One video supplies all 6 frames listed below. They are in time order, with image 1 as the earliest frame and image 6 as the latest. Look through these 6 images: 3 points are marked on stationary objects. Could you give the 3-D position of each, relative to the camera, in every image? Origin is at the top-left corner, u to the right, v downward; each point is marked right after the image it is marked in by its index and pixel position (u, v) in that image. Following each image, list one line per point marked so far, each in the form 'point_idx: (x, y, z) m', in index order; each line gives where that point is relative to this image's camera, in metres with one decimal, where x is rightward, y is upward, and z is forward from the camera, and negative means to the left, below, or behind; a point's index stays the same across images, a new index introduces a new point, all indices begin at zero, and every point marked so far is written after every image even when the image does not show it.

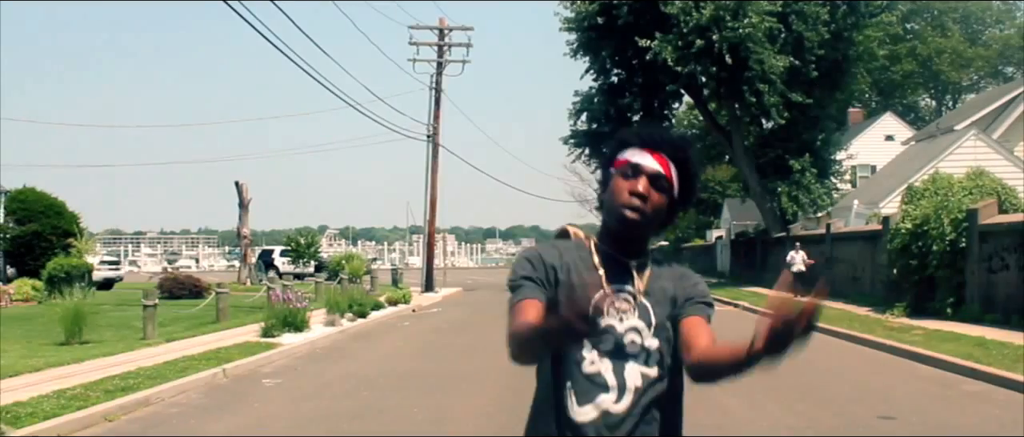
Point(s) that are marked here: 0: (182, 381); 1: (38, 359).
0: (-3.7, -1.8, +12.5) m
1: (-6.4, -1.9, +15.1) m
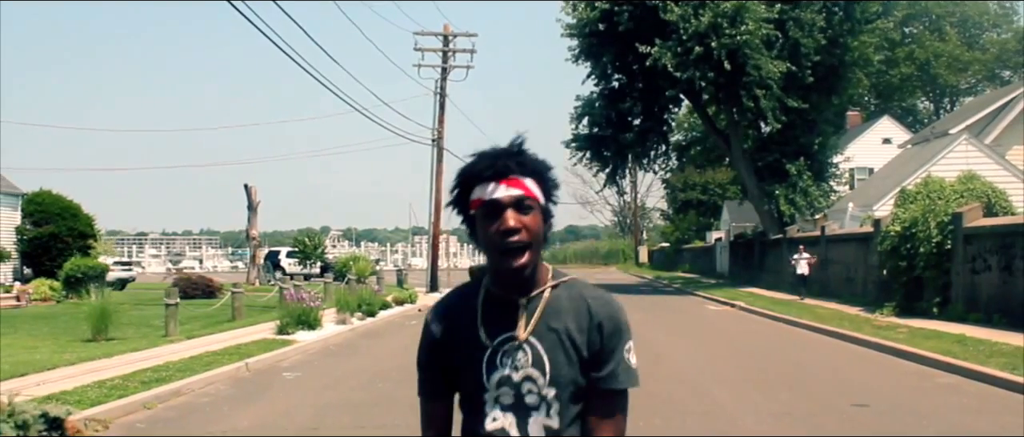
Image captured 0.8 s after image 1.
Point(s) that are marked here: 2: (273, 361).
0: (-3.6, -1.9, +13.4) m
1: (-6.3, -2.0, +16.0) m
2: (-3.4, -2.0, +15.9) m
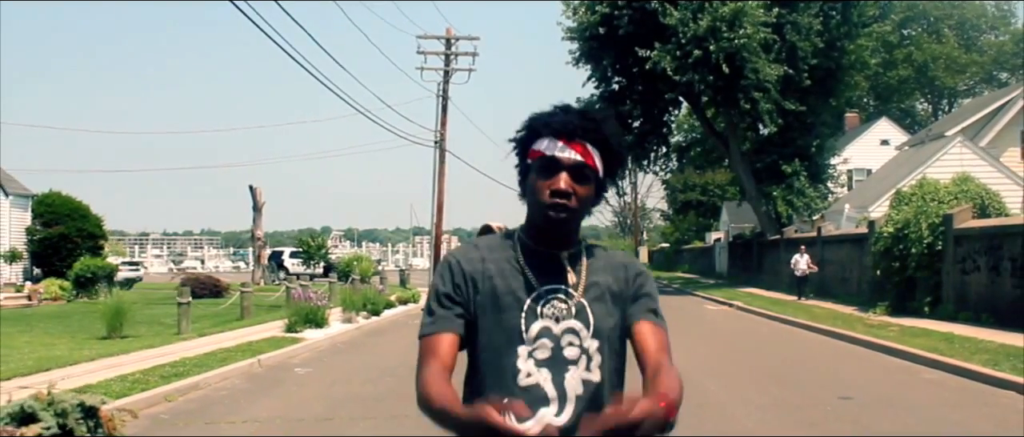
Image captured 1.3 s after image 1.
0: (-3.6, -1.9, +14.0) m
1: (-6.3, -2.0, +16.6) m
2: (-3.4, -2.0, +16.5) m
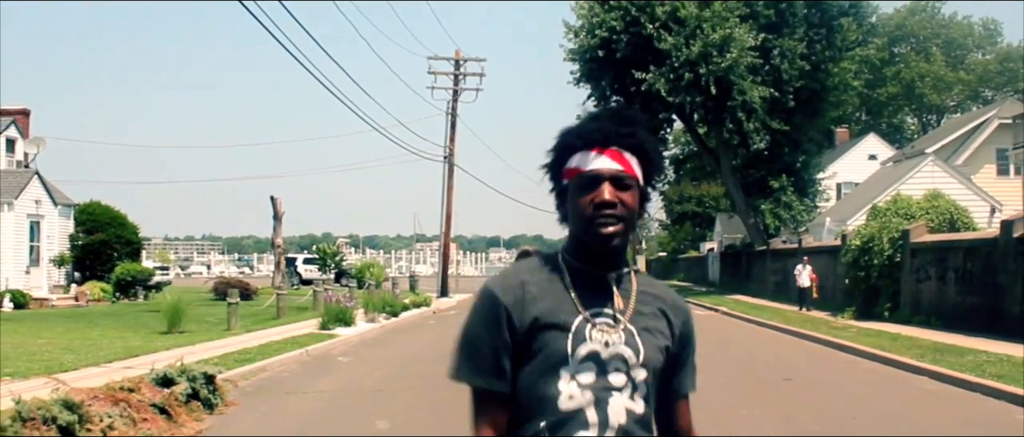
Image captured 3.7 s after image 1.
0: (-3.5, -2.1, +16.9) m
1: (-6.1, -2.2, +19.5) m
2: (-3.2, -2.3, +19.4) m
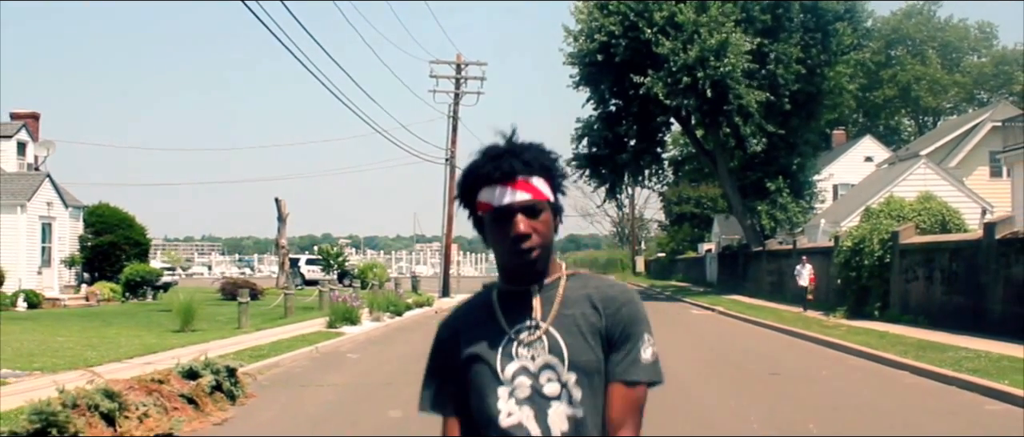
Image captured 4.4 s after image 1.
0: (-3.4, -2.1, +17.6) m
1: (-6.1, -2.2, +20.3) m
2: (-3.2, -2.3, +20.1) m
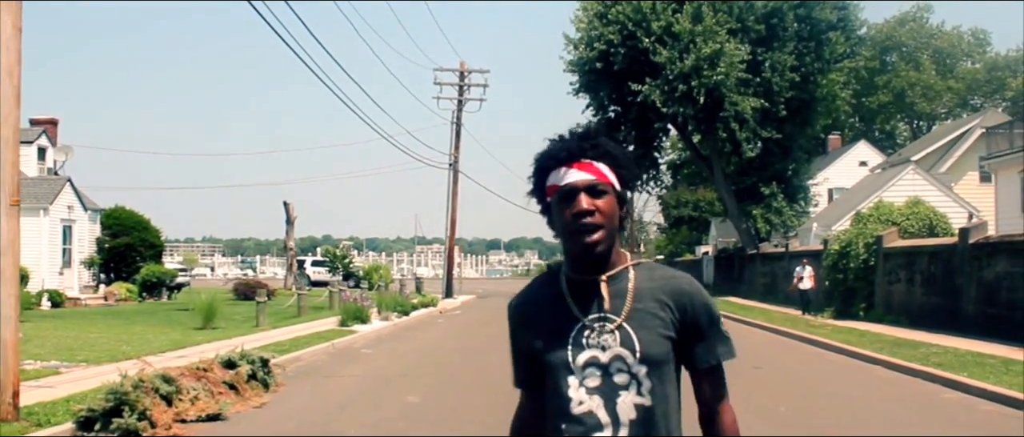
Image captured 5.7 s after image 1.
0: (-3.4, -2.2, +19.0) m
1: (-6.0, -2.3, +21.6) m
2: (-3.2, -2.4, +21.5) m
